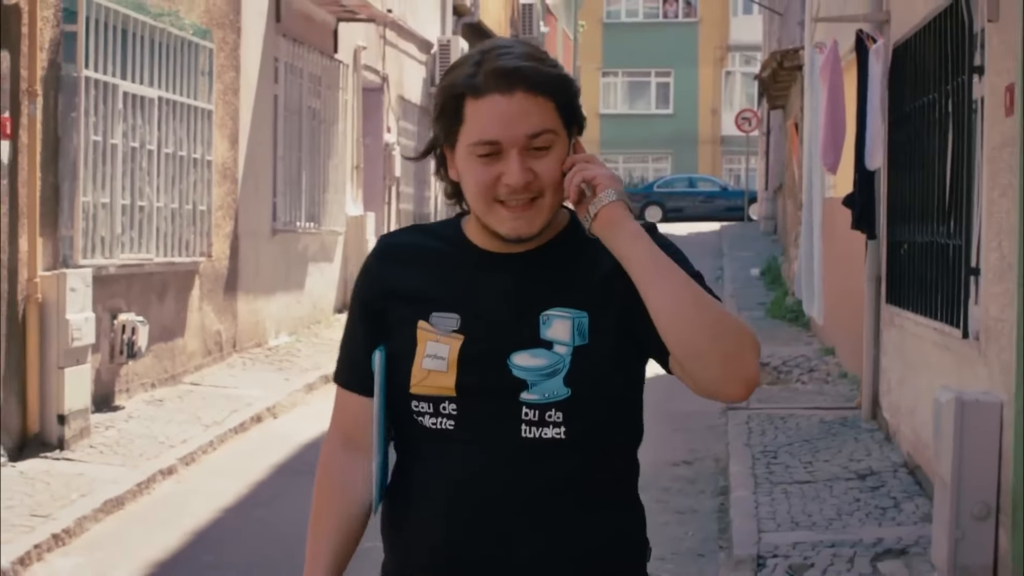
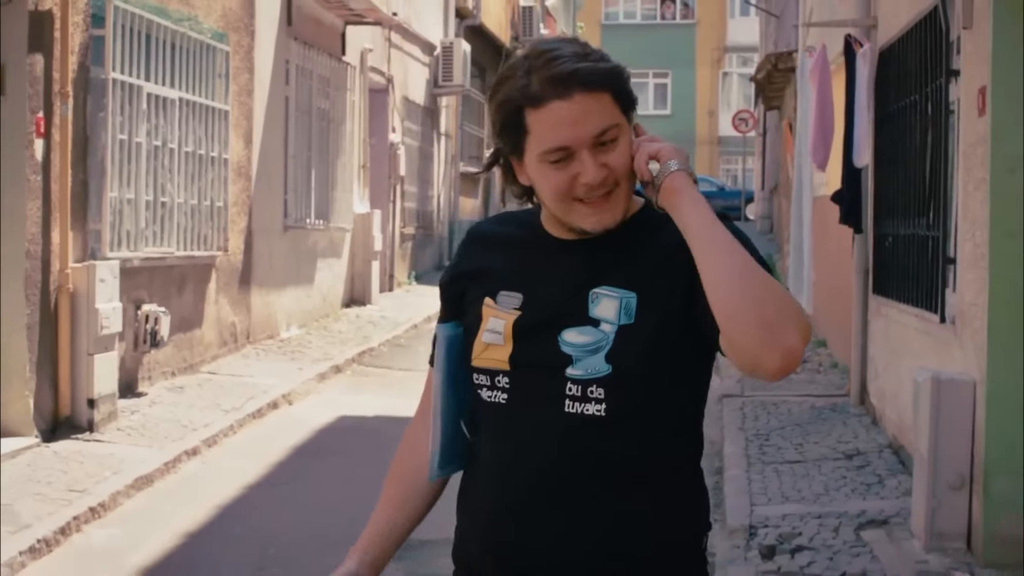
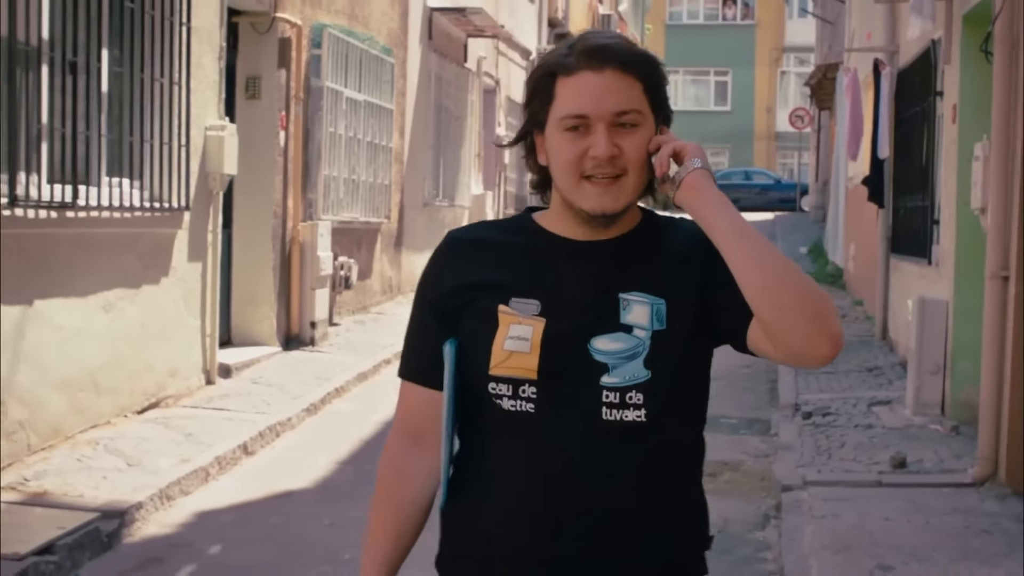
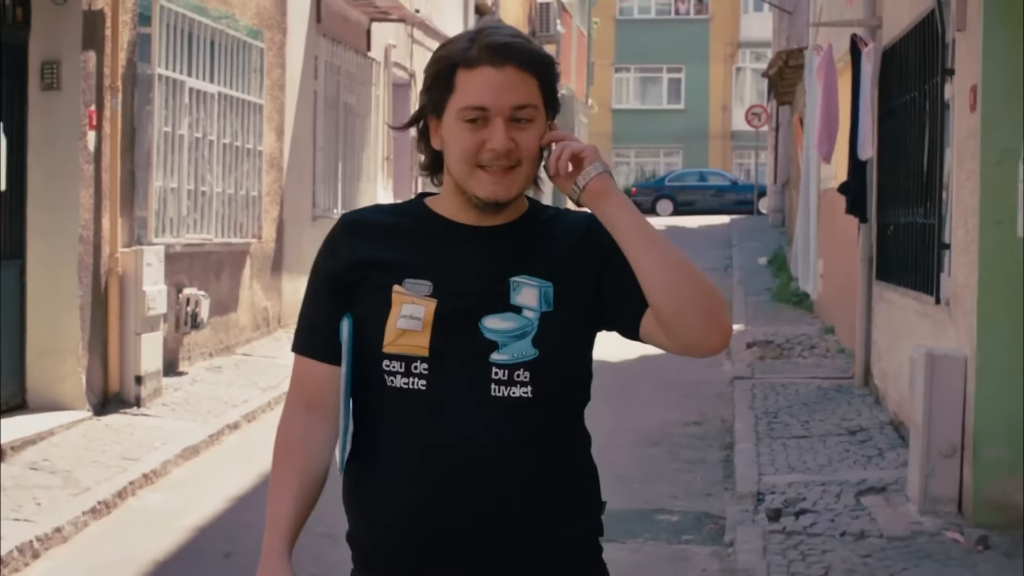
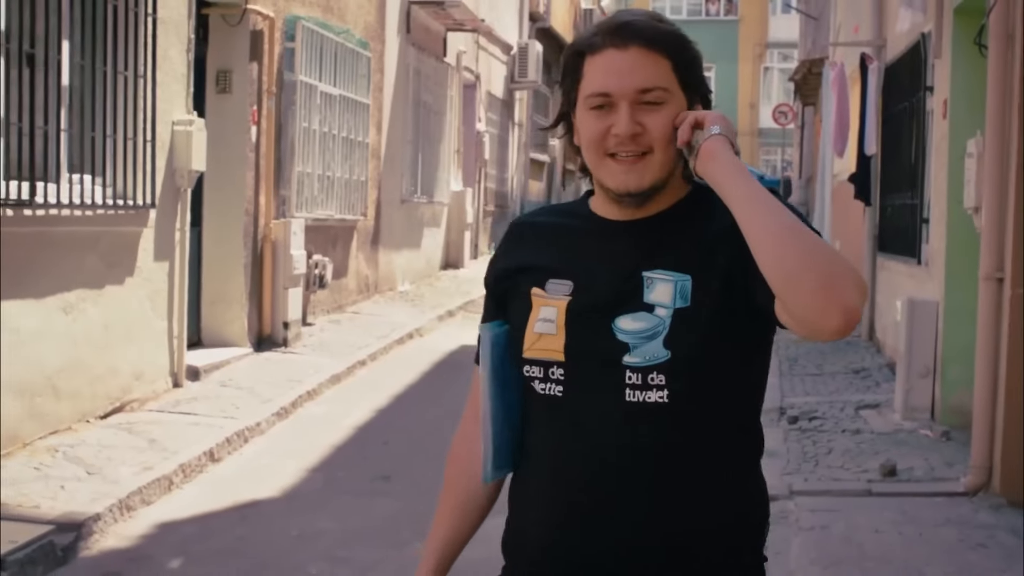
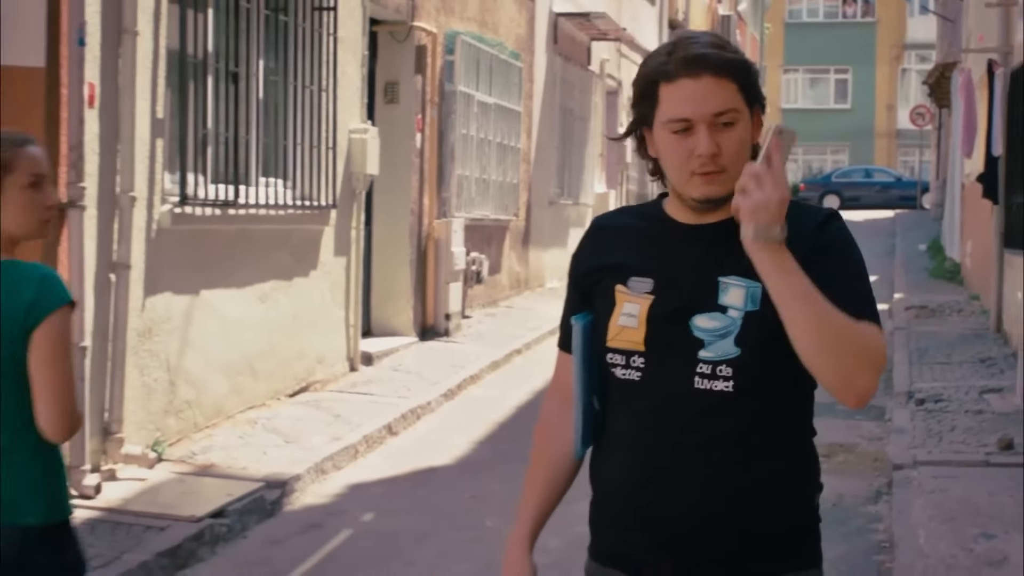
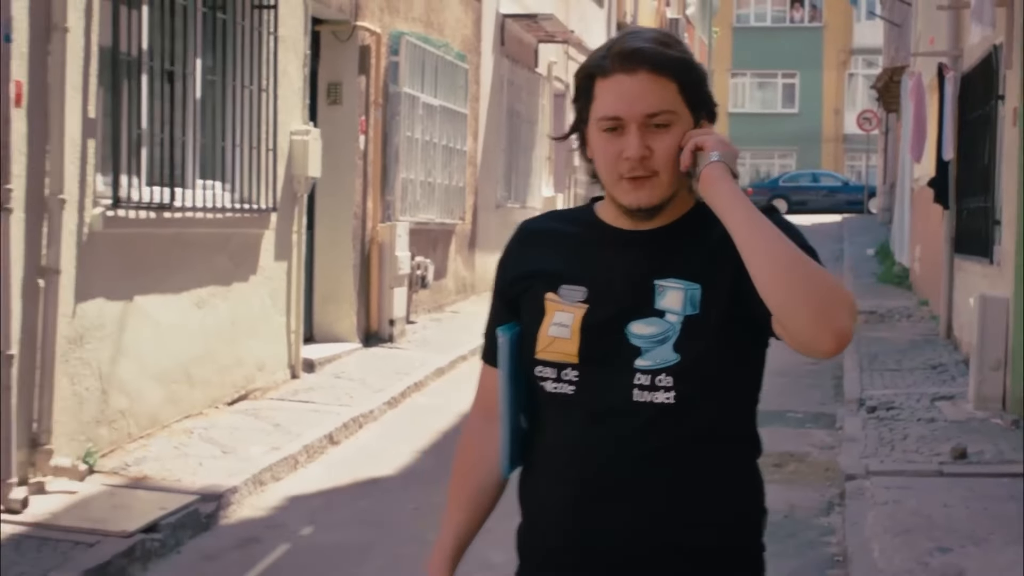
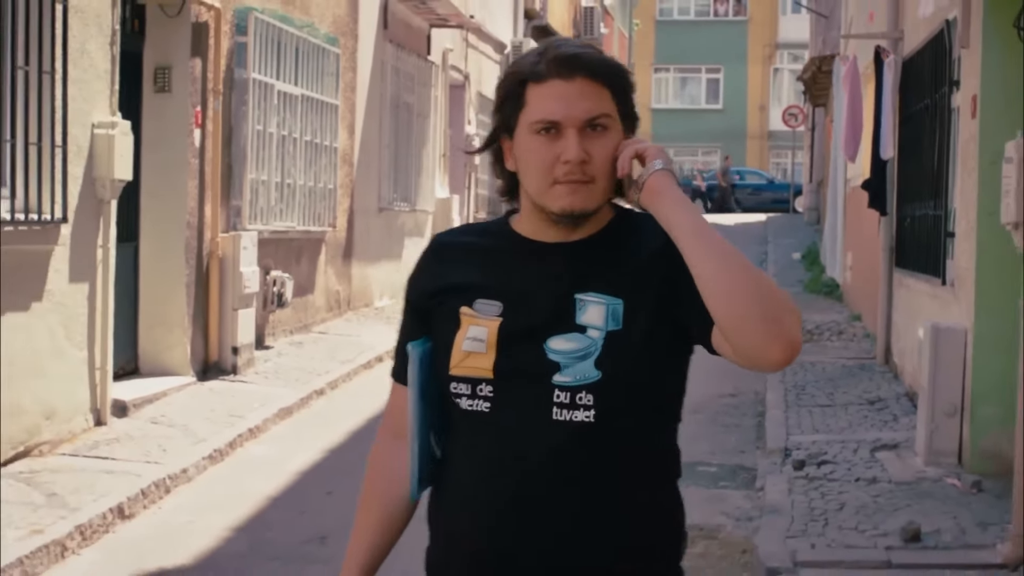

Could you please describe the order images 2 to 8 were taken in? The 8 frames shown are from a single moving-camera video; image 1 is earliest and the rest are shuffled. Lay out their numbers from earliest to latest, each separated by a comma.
2, 4, 8, 5, 3, 7, 6
